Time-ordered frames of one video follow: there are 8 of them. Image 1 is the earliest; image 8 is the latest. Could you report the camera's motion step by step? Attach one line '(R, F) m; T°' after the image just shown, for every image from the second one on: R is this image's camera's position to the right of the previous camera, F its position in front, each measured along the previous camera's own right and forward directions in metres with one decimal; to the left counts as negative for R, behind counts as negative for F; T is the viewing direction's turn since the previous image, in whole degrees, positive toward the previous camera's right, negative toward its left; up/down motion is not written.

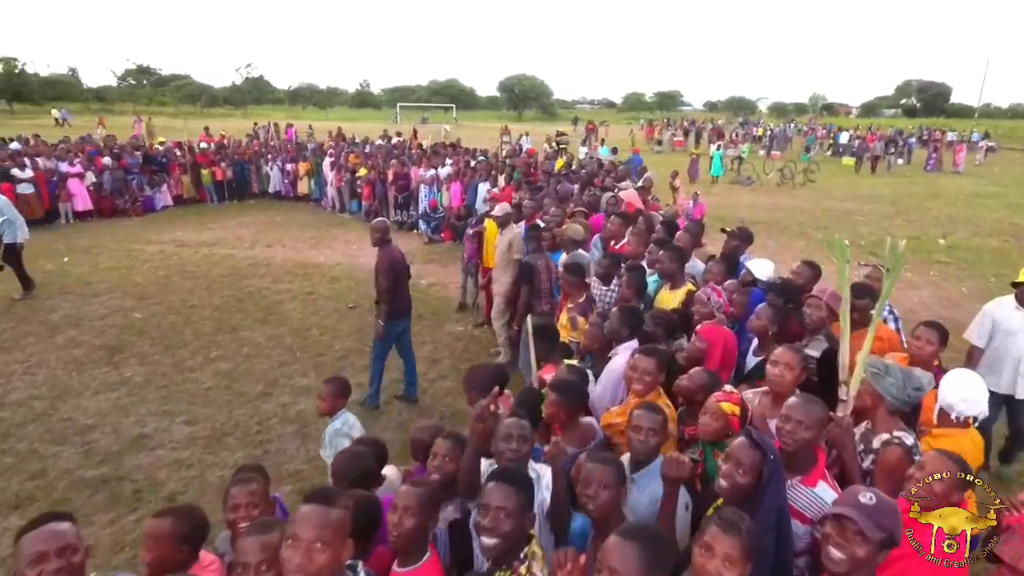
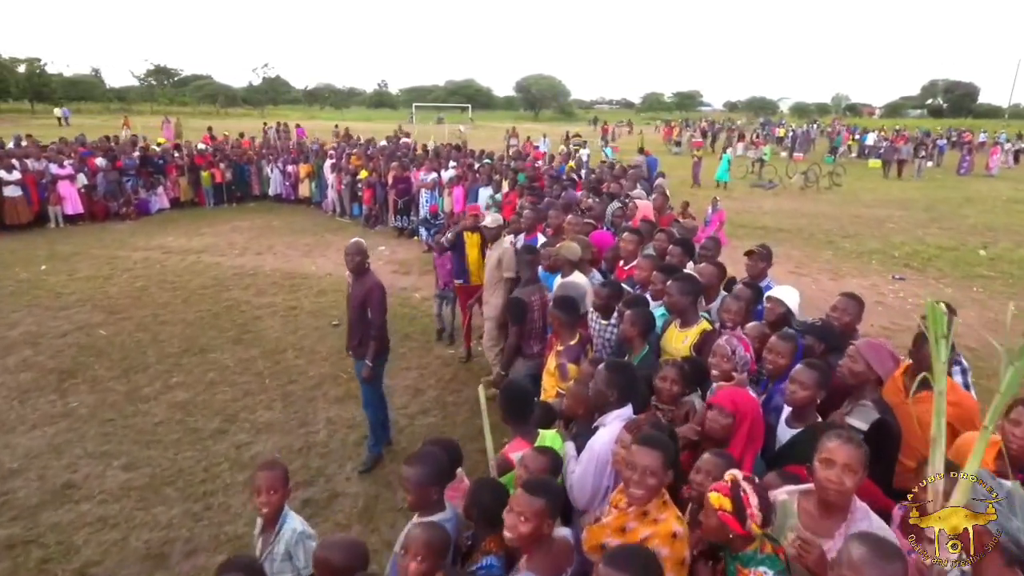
(+0.3, +0.9) m; -2°
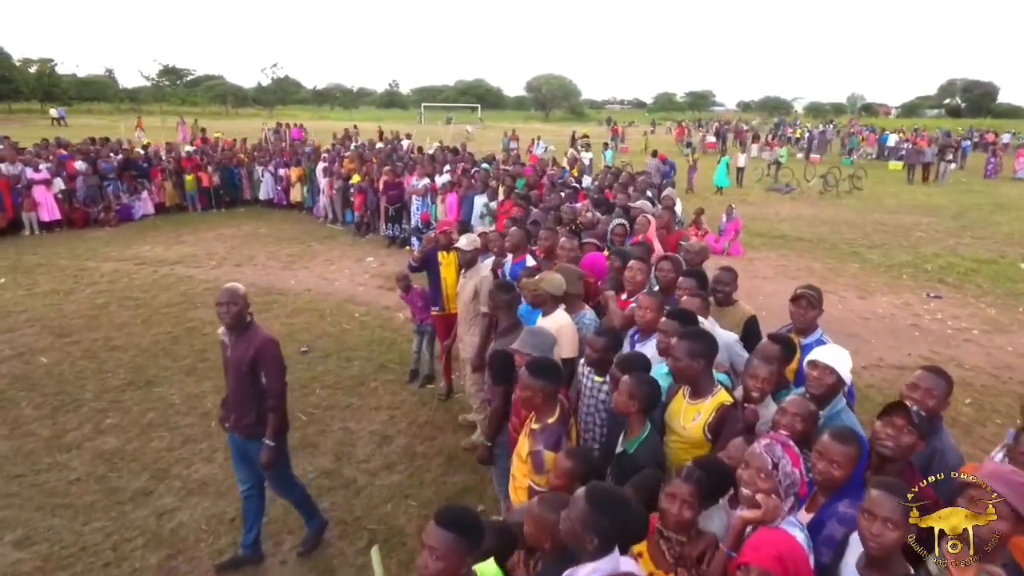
(+0.3, +1.0) m; -1°
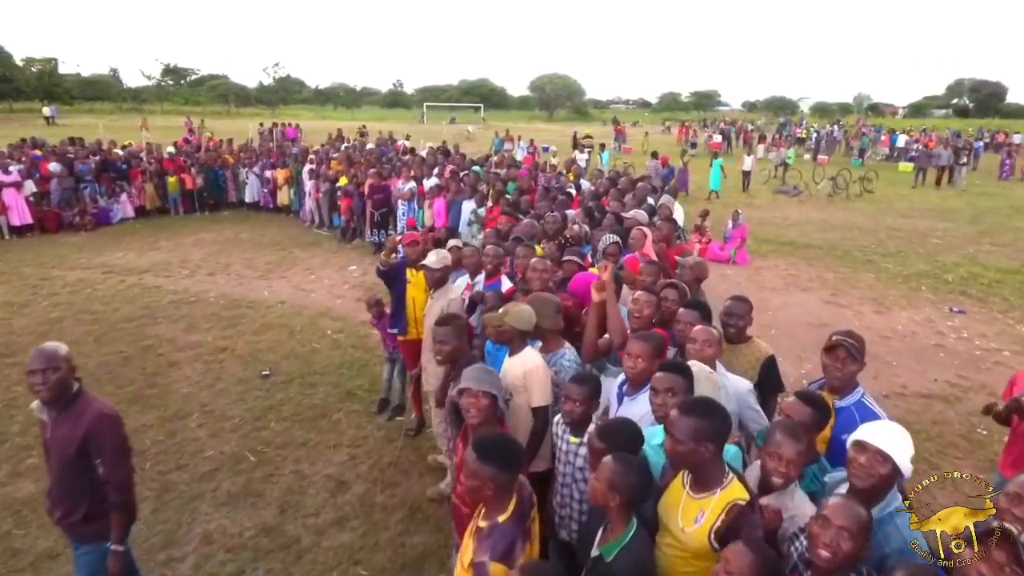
(+0.3, +0.8) m; 0°
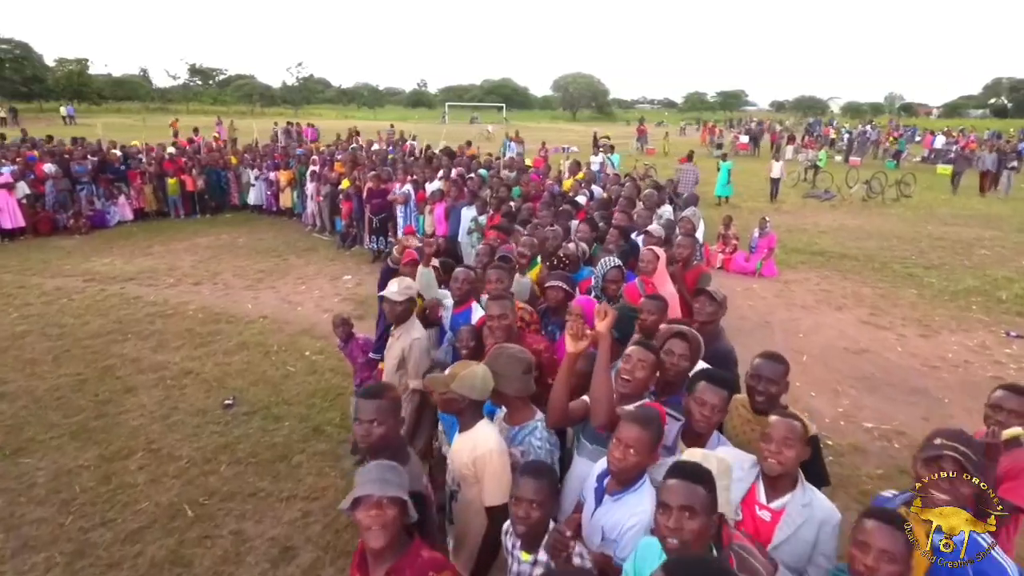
(+0.3, +0.9) m; -2°
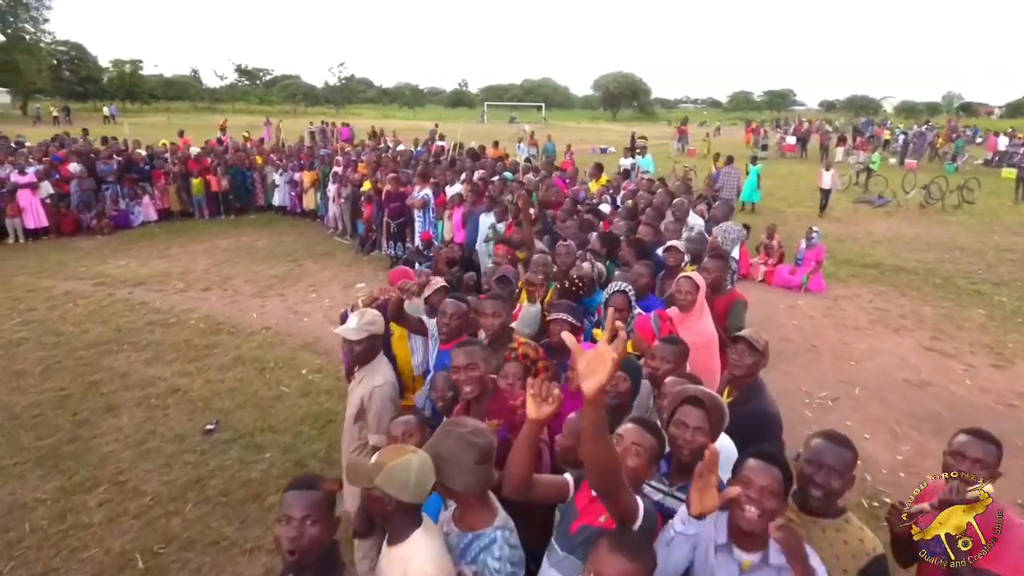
(+0.3, +0.7) m; -3°
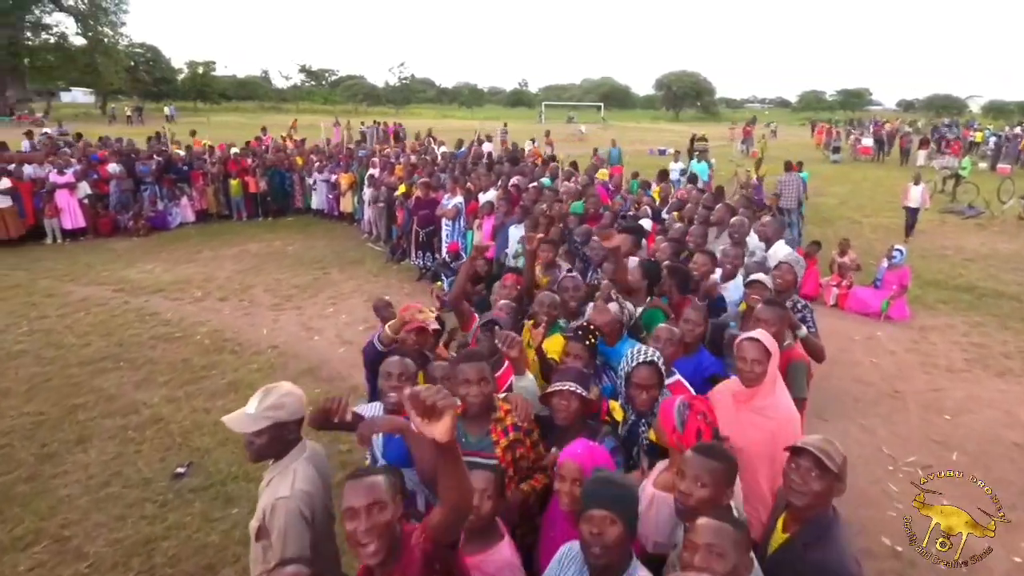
(+0.3, +1.0) m; -5°
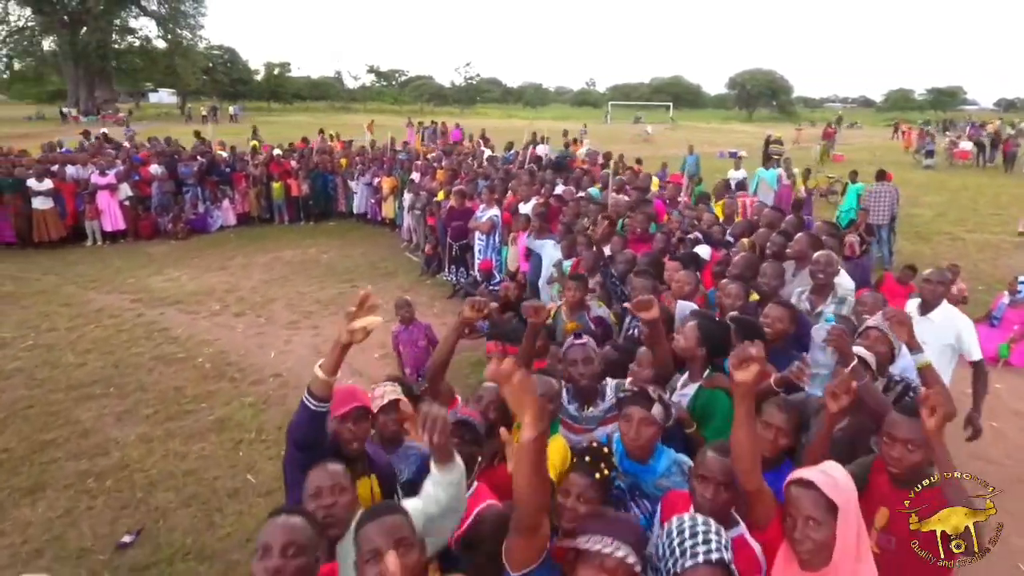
(+0.3, +1.1) m; -6°
